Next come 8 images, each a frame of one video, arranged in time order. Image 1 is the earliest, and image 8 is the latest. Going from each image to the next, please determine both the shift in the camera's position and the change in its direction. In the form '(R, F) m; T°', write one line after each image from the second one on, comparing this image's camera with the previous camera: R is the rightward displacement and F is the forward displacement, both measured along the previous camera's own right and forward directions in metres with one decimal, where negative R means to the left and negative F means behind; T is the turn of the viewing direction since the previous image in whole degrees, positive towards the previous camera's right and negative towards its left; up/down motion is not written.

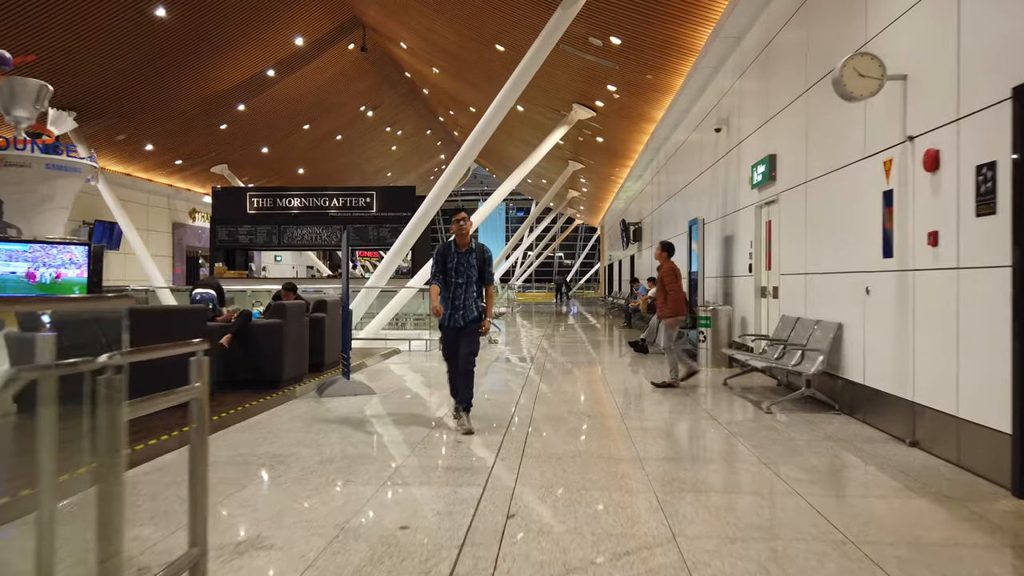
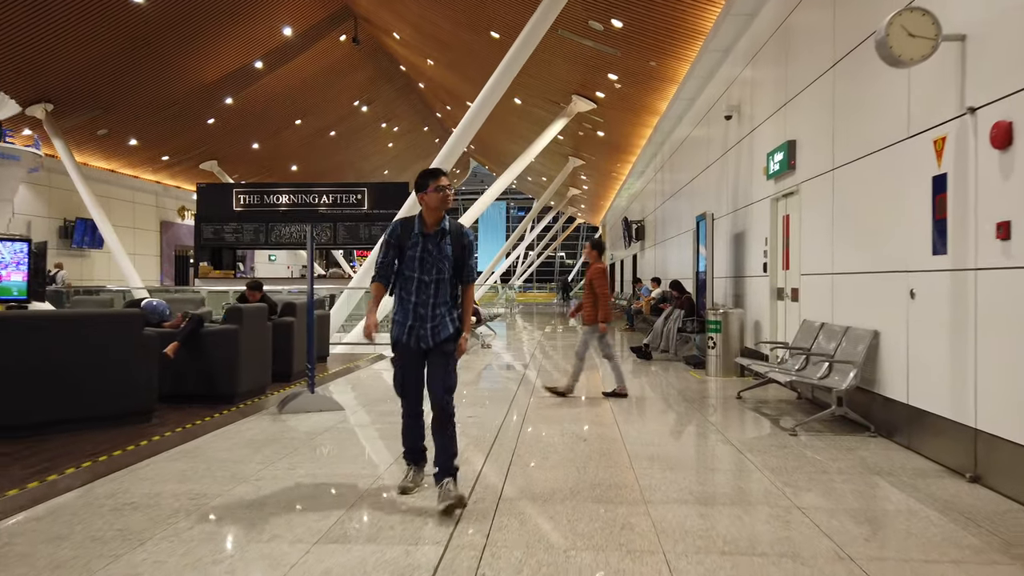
(+0.1, +0.7) m; 0°
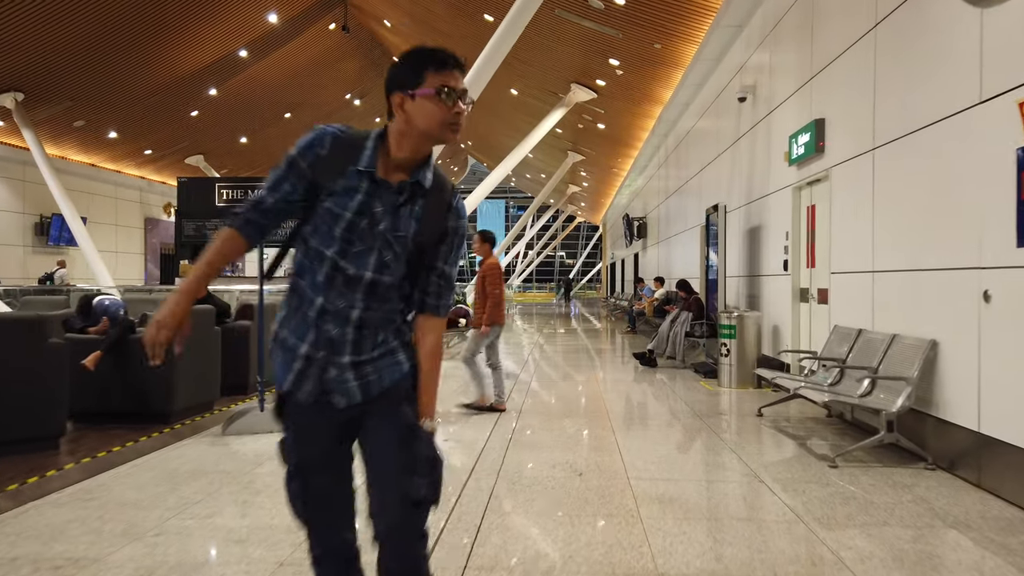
(+0.1, +0.8) m; 0°
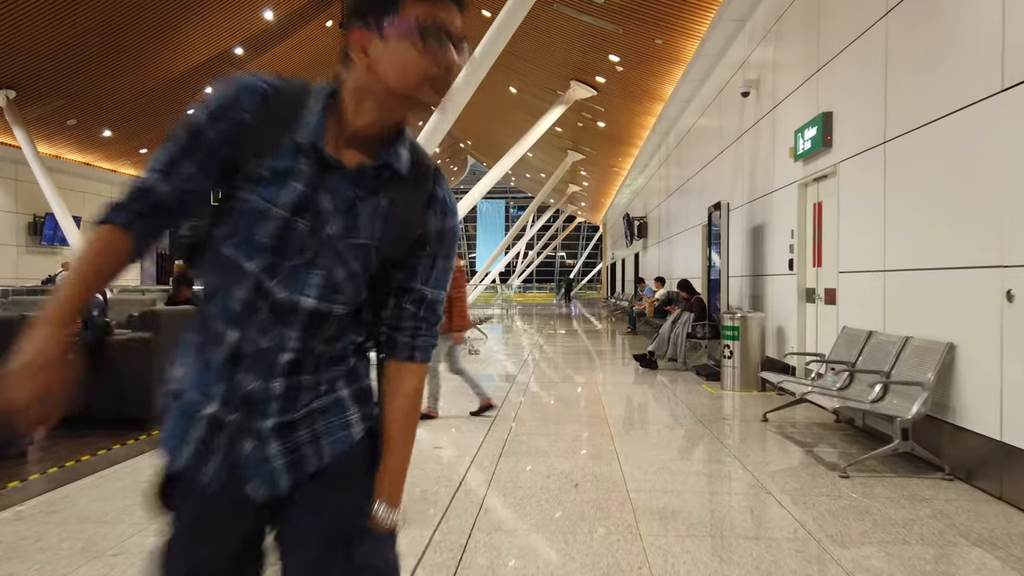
(0.0, +0.2) m; 0°
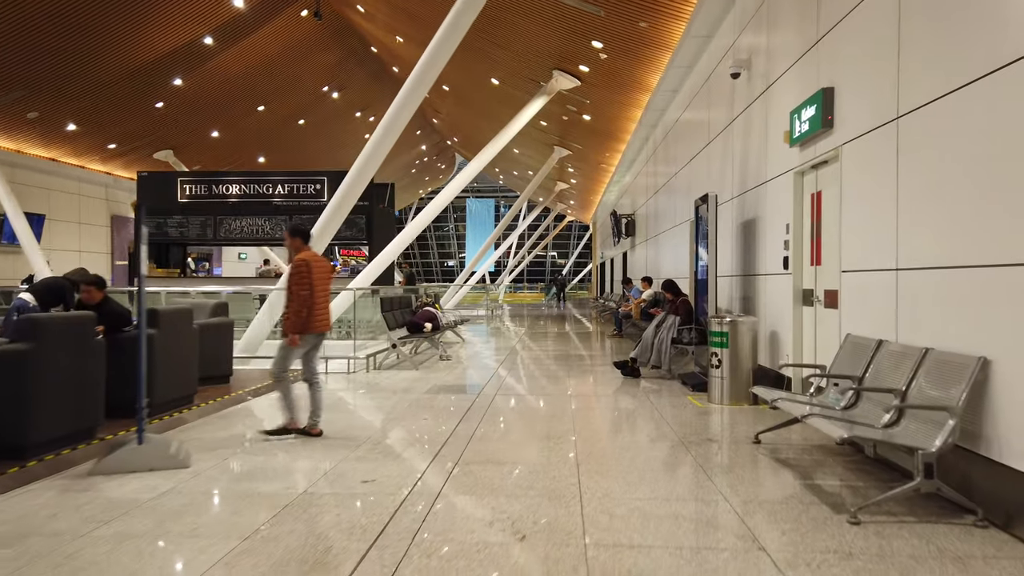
(+0.2, +0.7) m; +1°
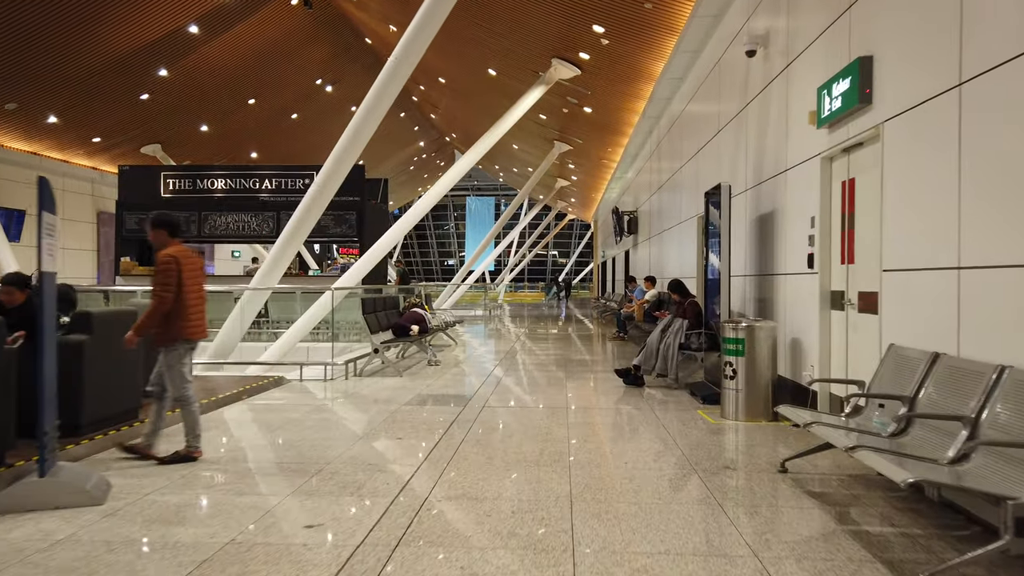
(+0.1, +0.7) m; 0°
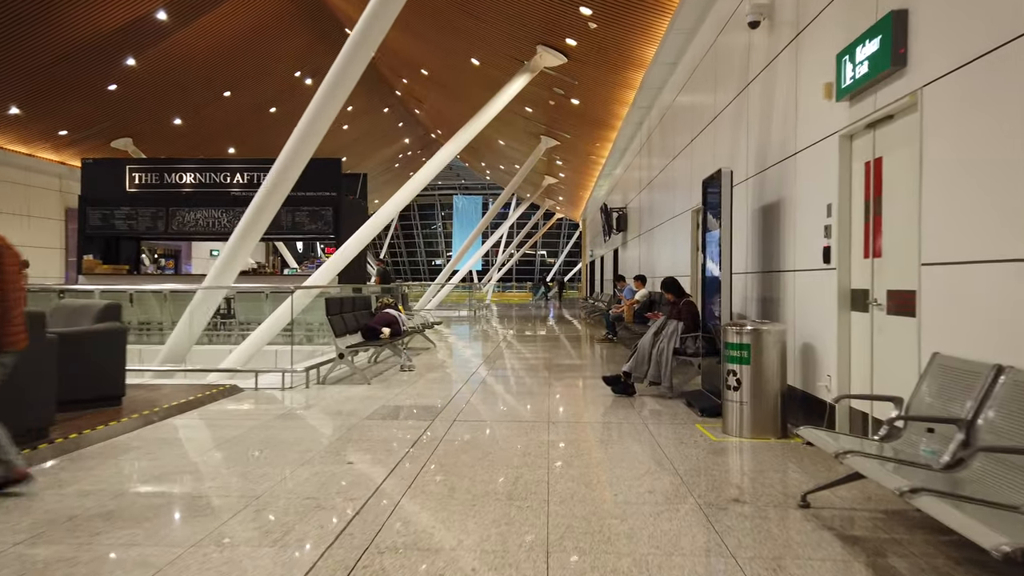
(+0.1, +0.7) m; +1°
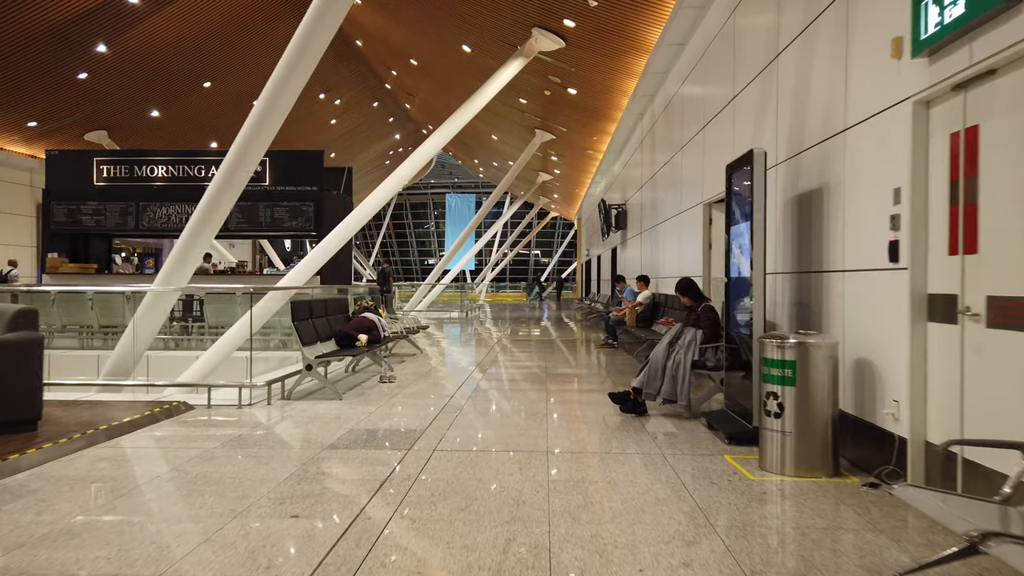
(0.0, +0.8) m; 0°
